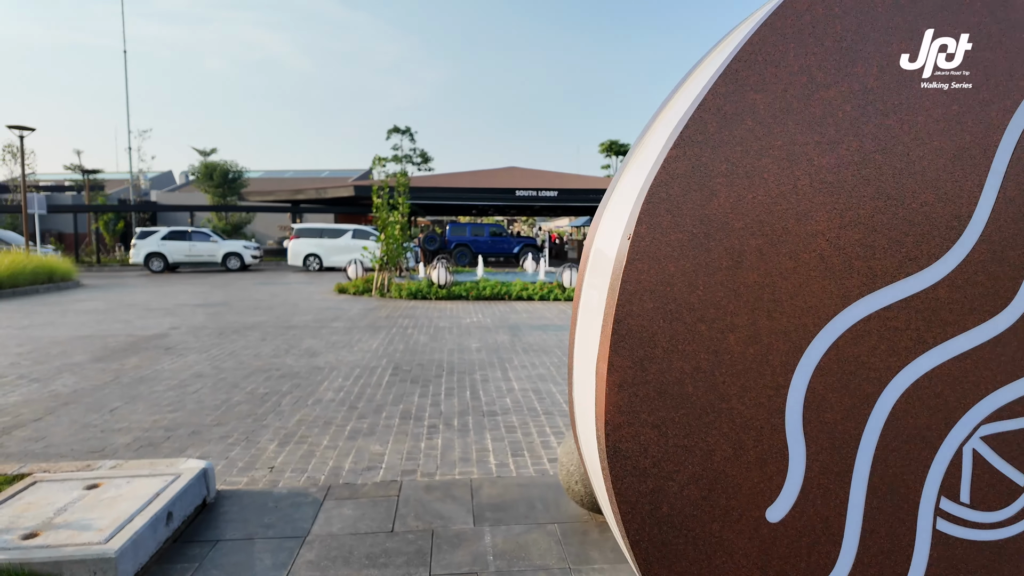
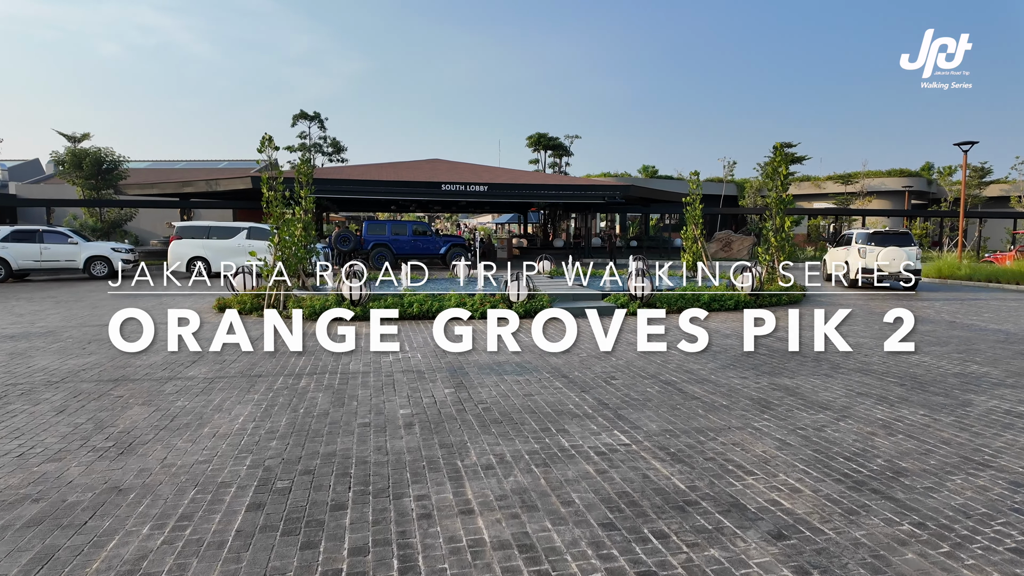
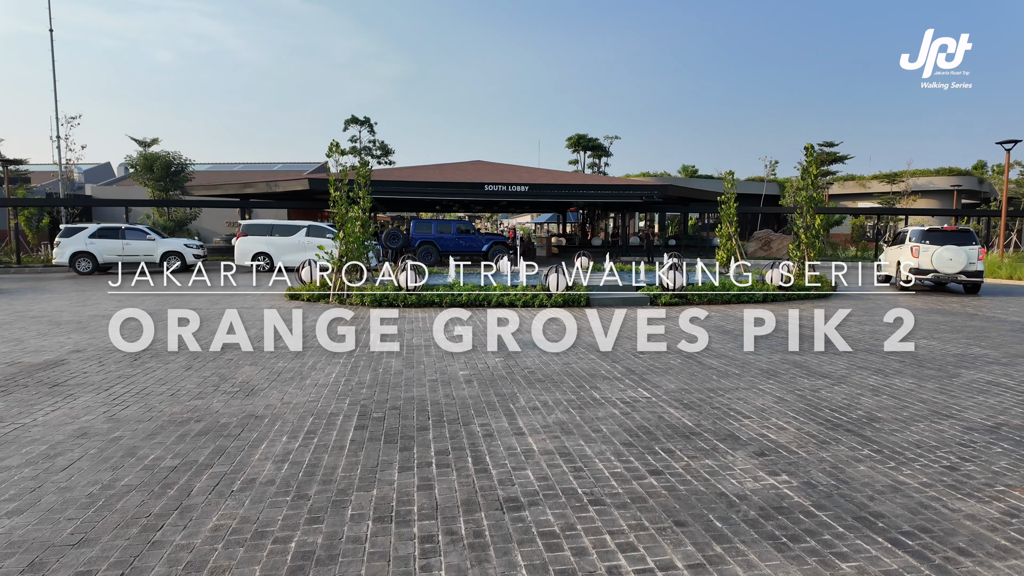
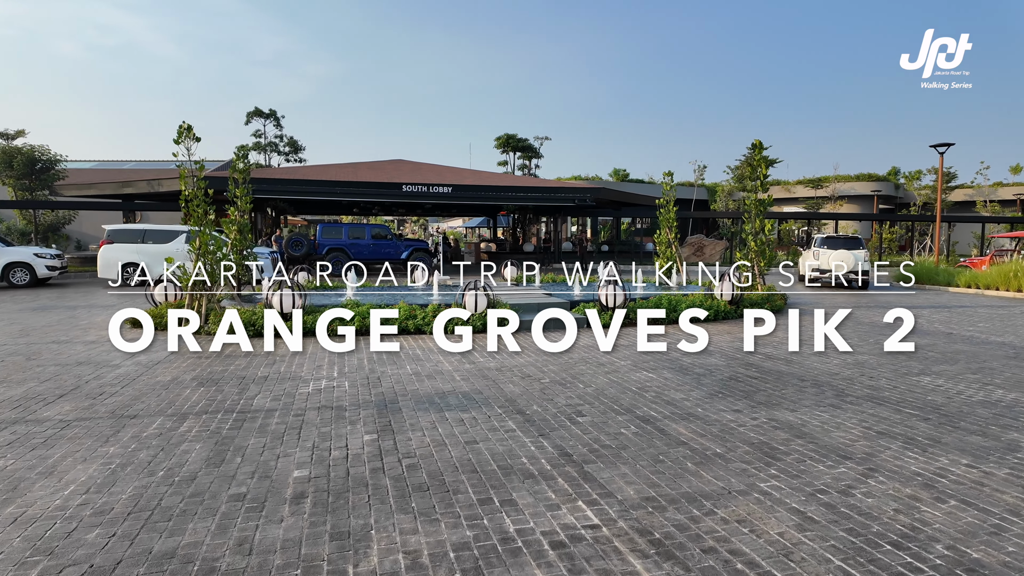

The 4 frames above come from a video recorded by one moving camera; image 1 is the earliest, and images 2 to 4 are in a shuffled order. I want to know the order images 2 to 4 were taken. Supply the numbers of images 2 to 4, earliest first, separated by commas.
3, 2, 4
